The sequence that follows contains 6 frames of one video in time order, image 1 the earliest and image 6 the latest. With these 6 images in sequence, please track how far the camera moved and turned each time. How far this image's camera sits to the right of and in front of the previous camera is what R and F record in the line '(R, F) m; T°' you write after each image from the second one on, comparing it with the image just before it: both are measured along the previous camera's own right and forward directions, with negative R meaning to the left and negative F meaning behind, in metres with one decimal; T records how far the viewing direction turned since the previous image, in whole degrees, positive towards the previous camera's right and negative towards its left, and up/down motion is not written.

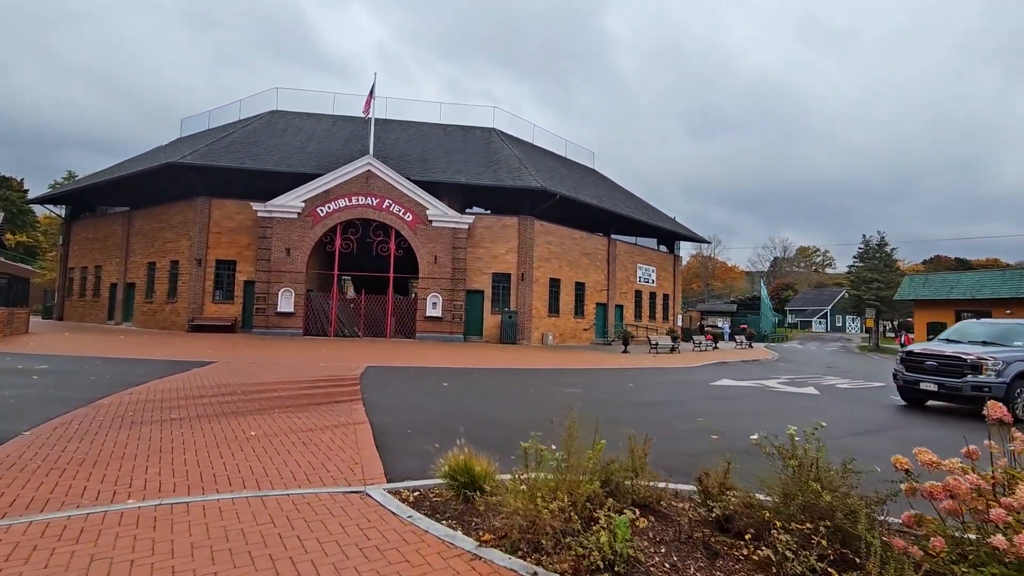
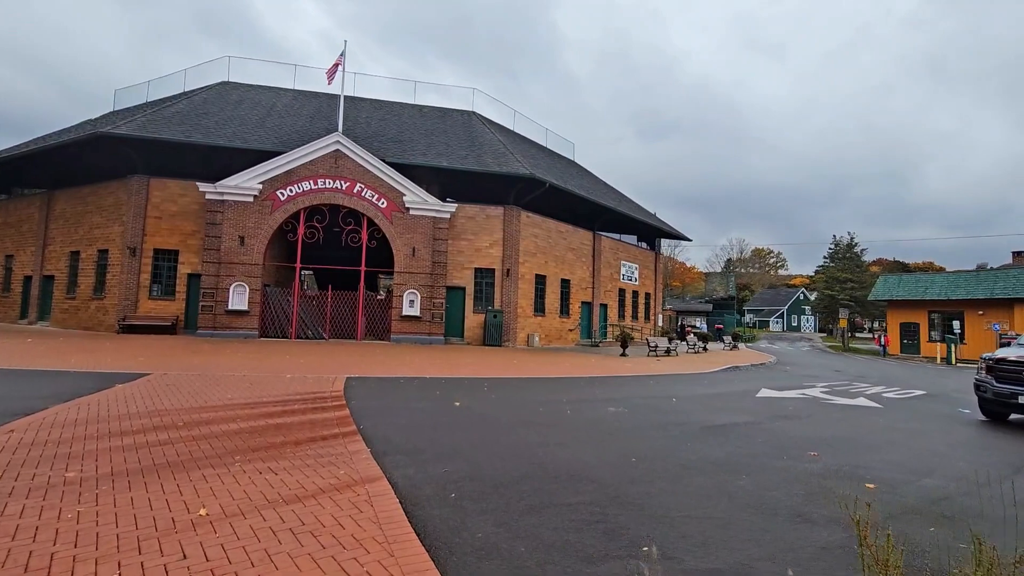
(-1.3, +2.5) m; +5°
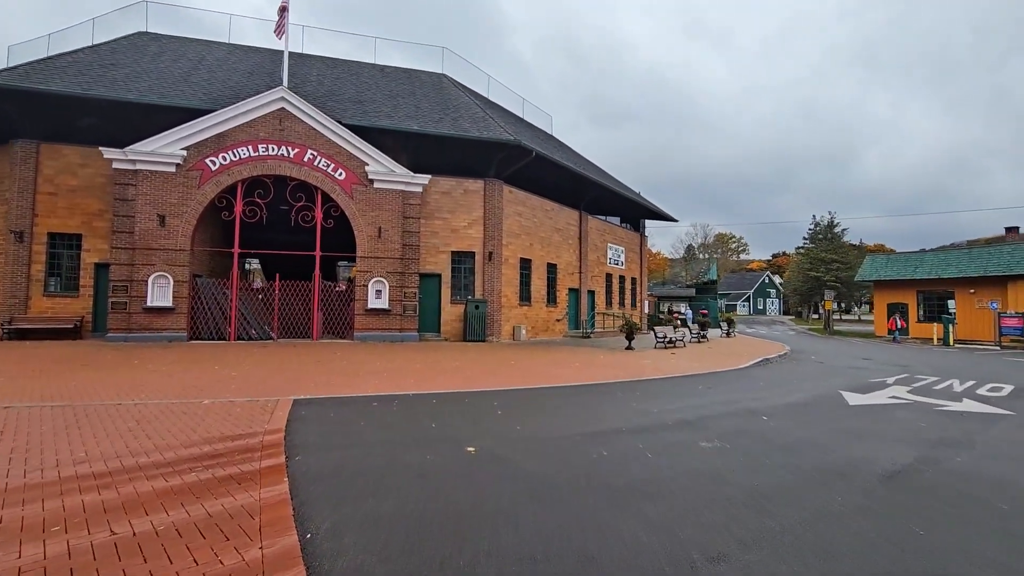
(-0.9, +3.4) m; +4°
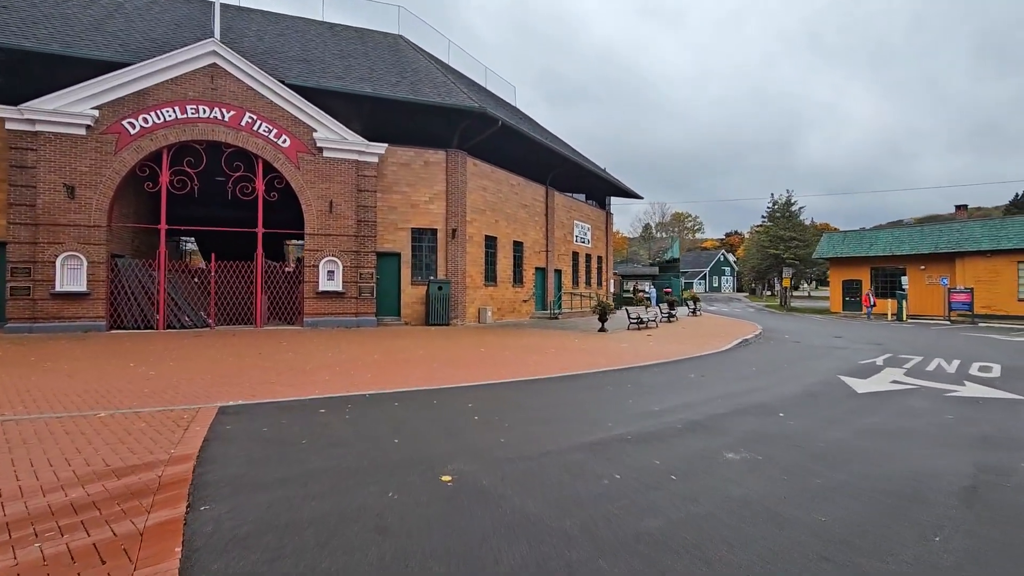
(-0.2, +1.3) m; +5°
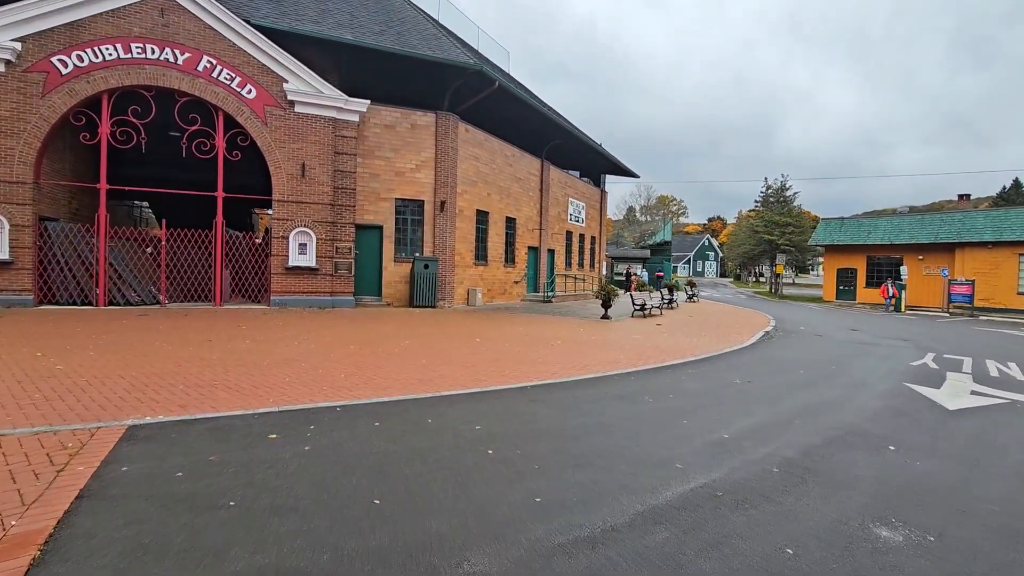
(-0.5, +1.8) m; +2°
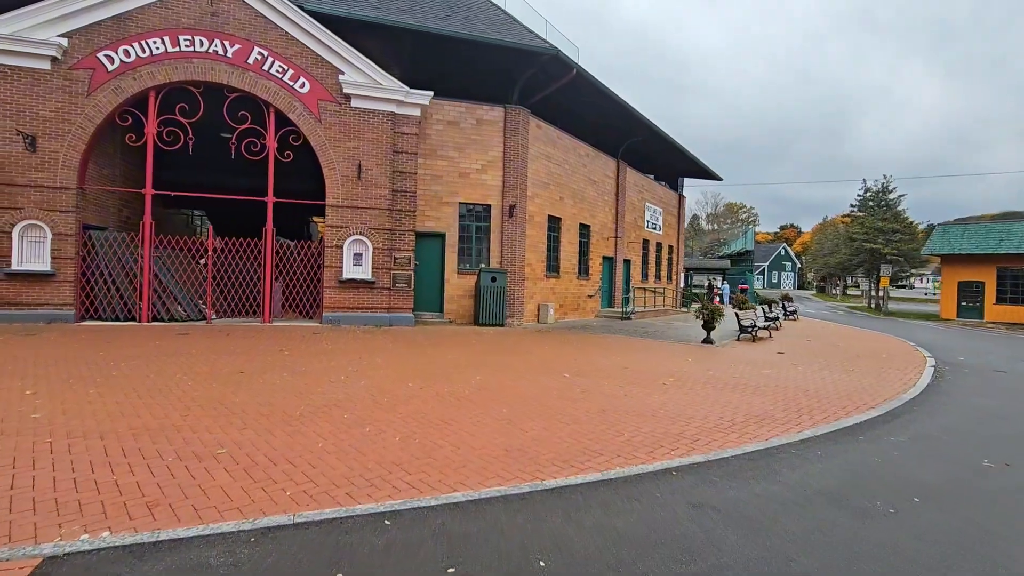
(-0.7, +2.3) m; -6°
